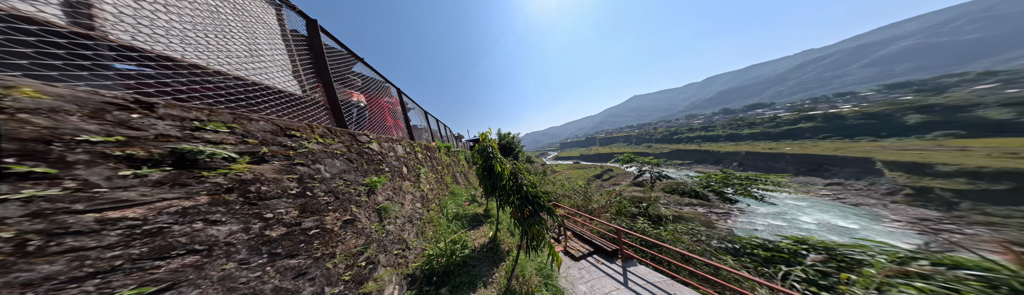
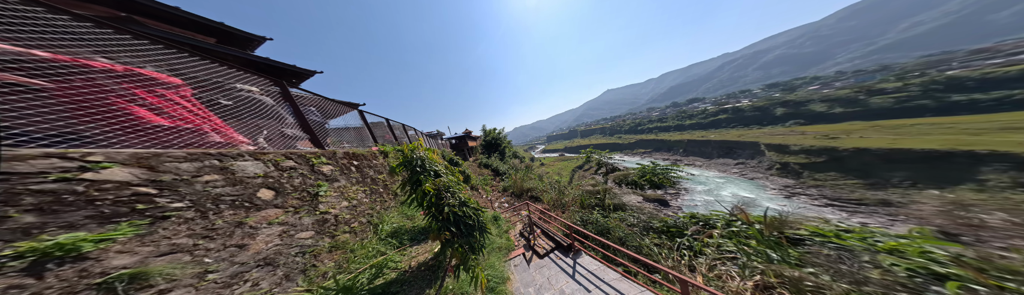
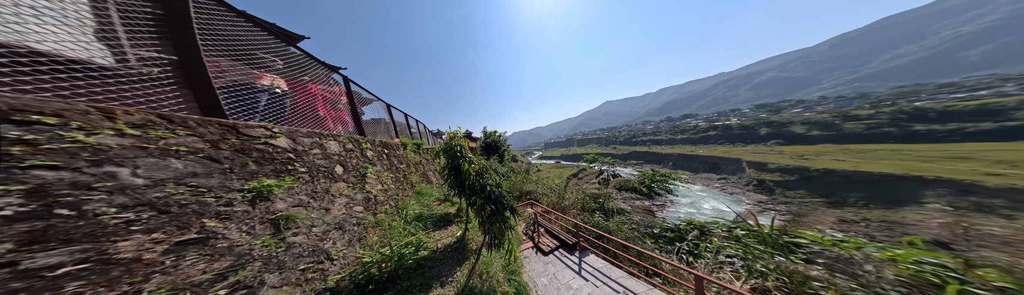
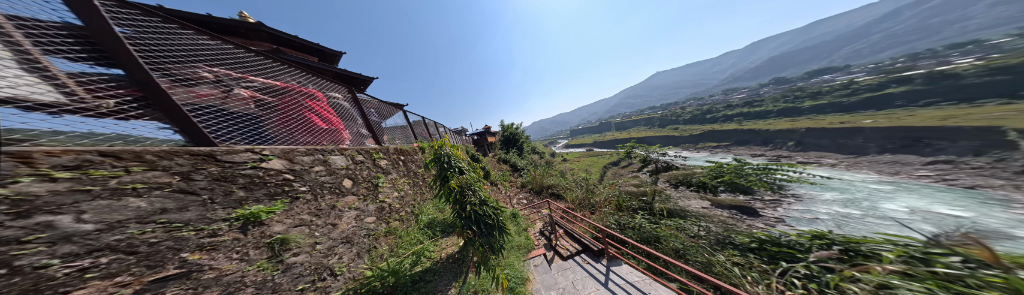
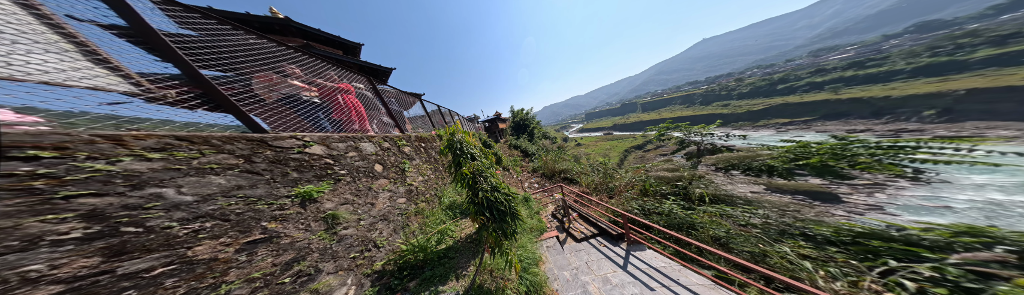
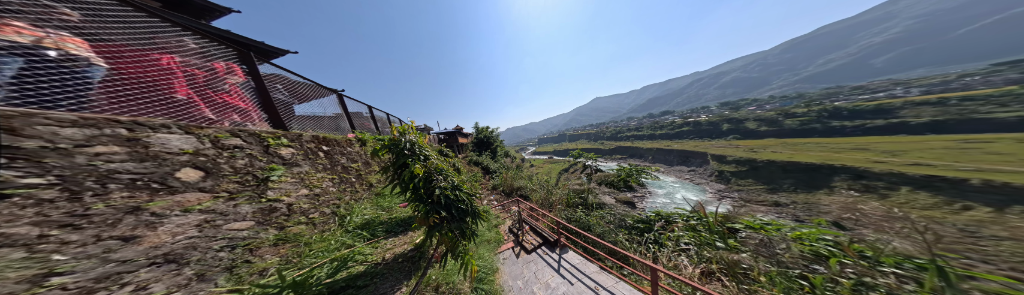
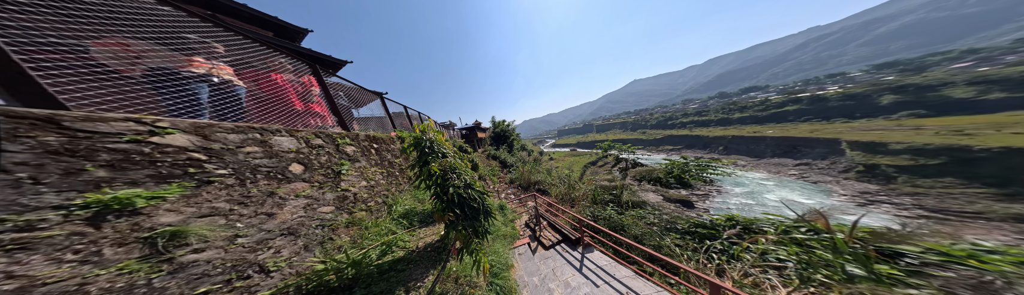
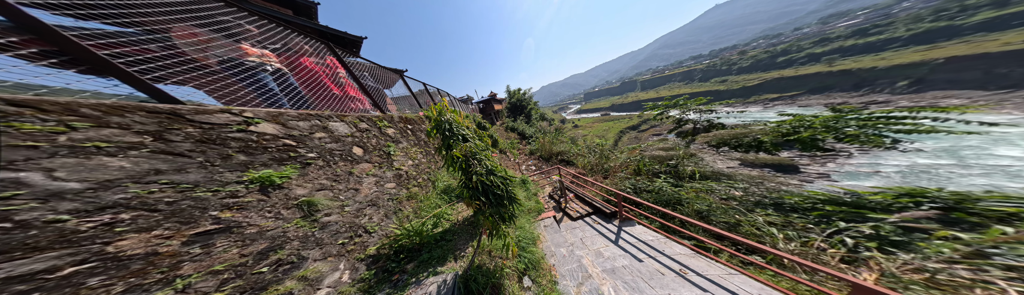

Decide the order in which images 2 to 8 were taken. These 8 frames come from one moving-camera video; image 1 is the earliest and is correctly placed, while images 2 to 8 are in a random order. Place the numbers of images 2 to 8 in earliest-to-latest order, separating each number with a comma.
3, 6, 7, 8, 5, 4, 2
